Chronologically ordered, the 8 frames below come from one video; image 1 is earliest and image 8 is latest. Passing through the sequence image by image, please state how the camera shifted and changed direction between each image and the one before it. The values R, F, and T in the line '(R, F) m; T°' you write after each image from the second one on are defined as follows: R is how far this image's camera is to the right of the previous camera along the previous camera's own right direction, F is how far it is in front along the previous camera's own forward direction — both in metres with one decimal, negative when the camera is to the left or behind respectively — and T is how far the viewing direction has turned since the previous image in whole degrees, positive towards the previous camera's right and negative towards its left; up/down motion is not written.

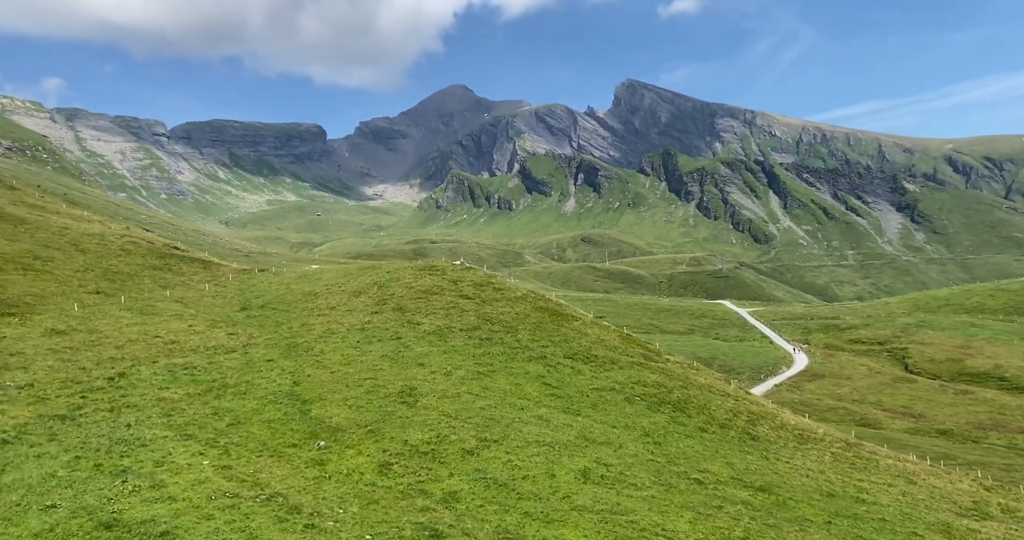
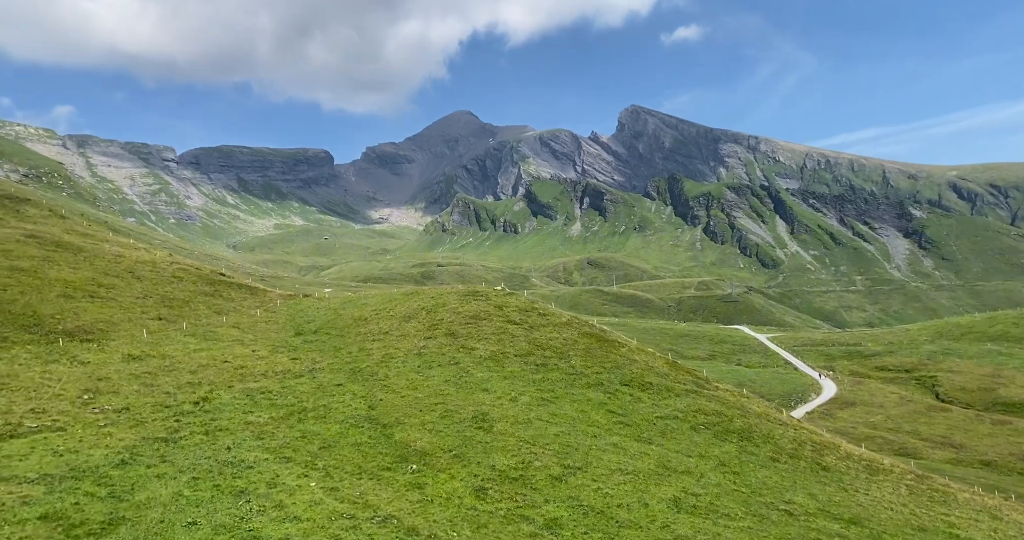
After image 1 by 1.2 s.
(-3.4, -0.7) m; -3°
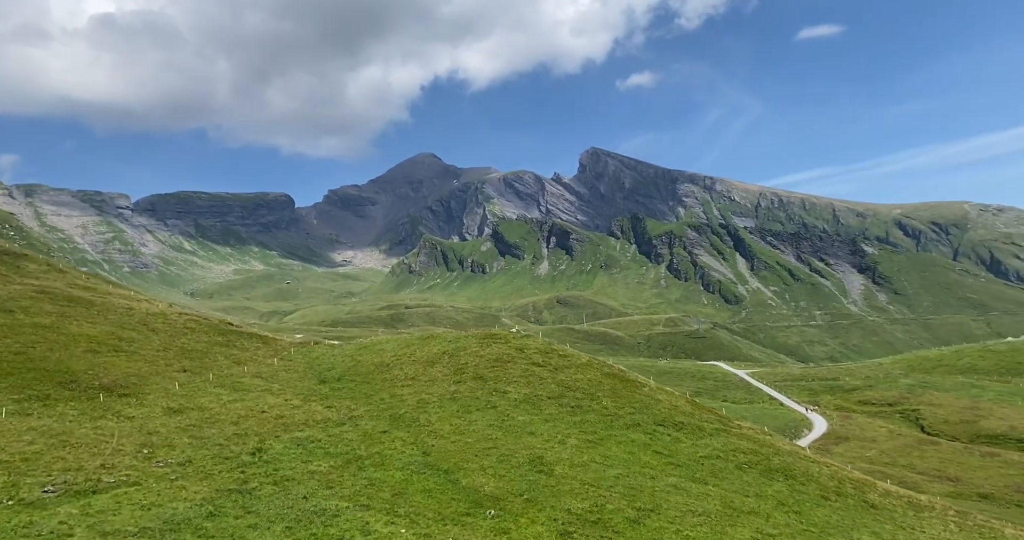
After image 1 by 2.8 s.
(-4.3, -0.8) m; 0°
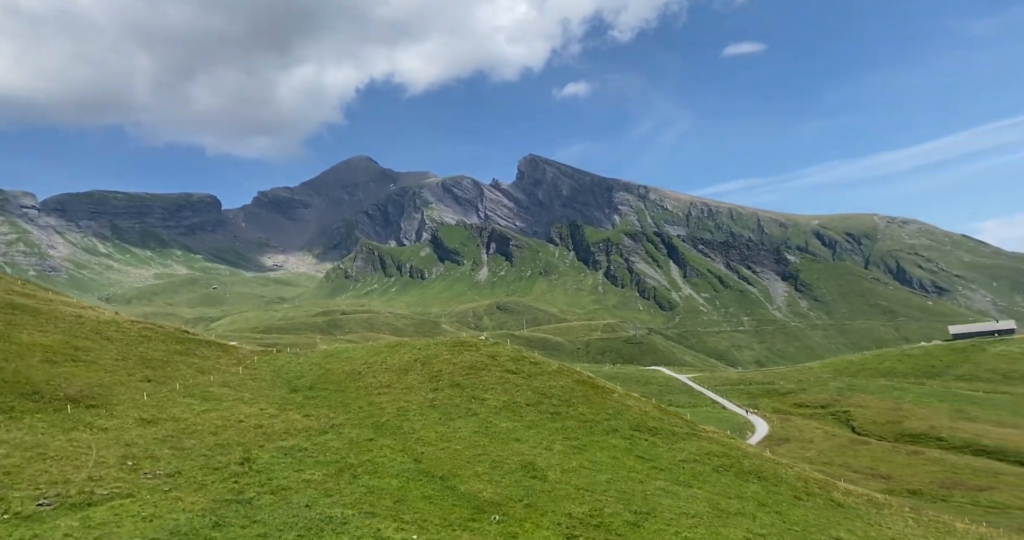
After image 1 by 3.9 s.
(-2.7, -0.5) m; +4°
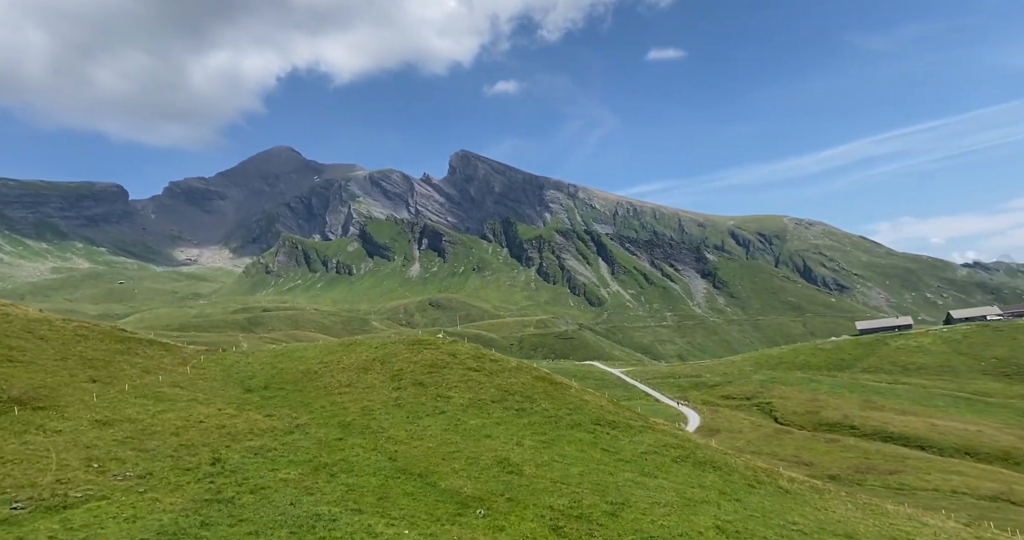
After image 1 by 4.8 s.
(-2.3, -0.8) m; +5°
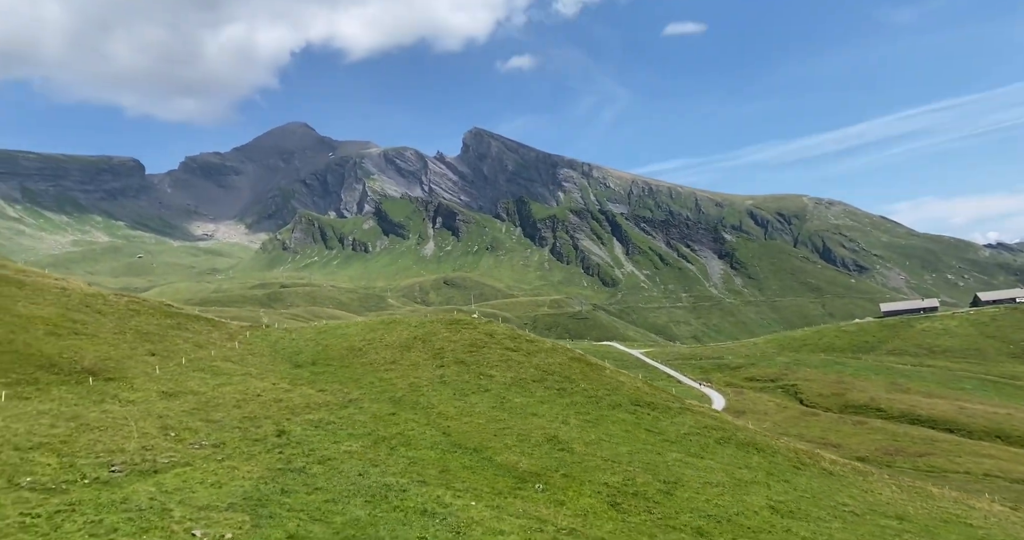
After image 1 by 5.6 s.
(-1.8, -1.1) m; -3°
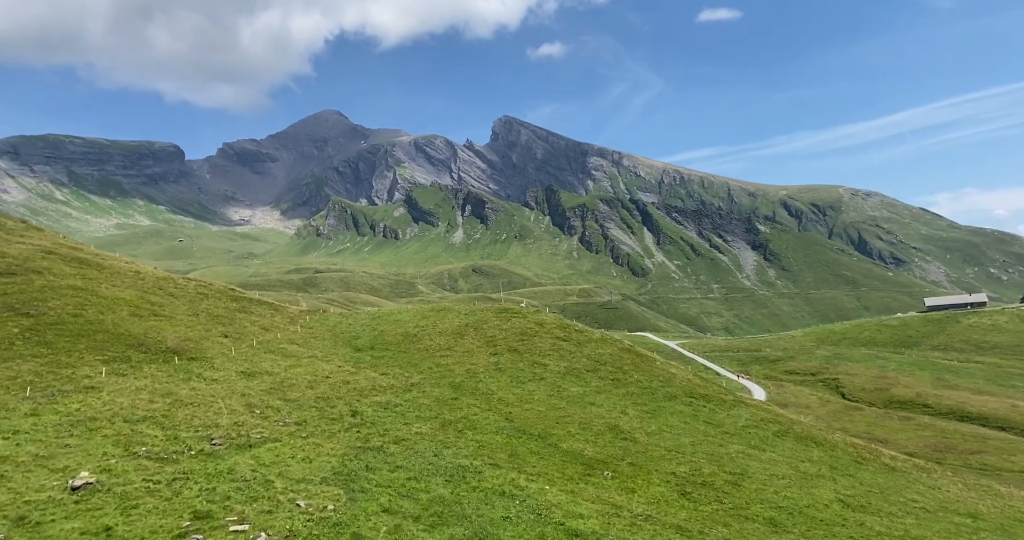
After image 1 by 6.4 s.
(-1.6, -1.3) m; -4°
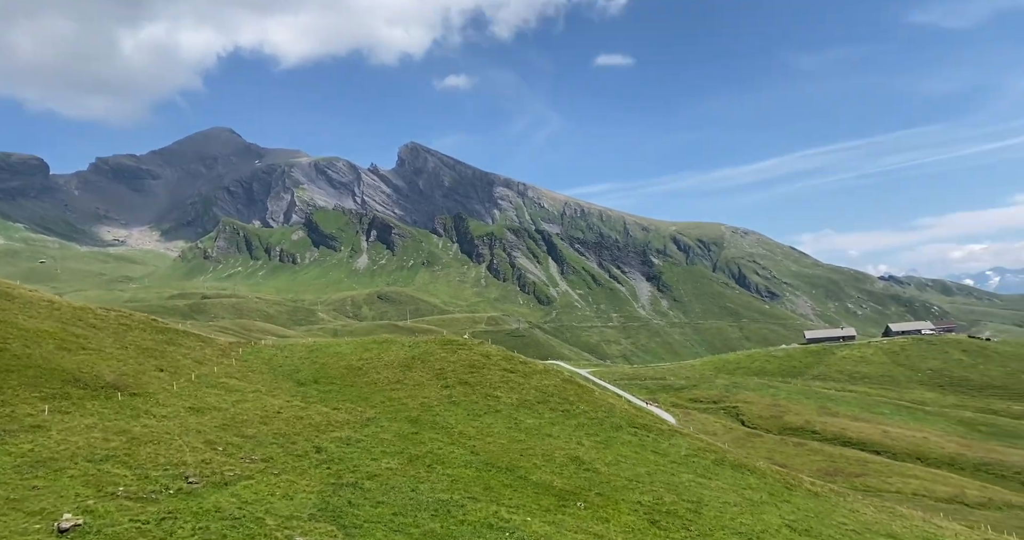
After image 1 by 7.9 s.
(-3.1, -1.7) m; +6°
